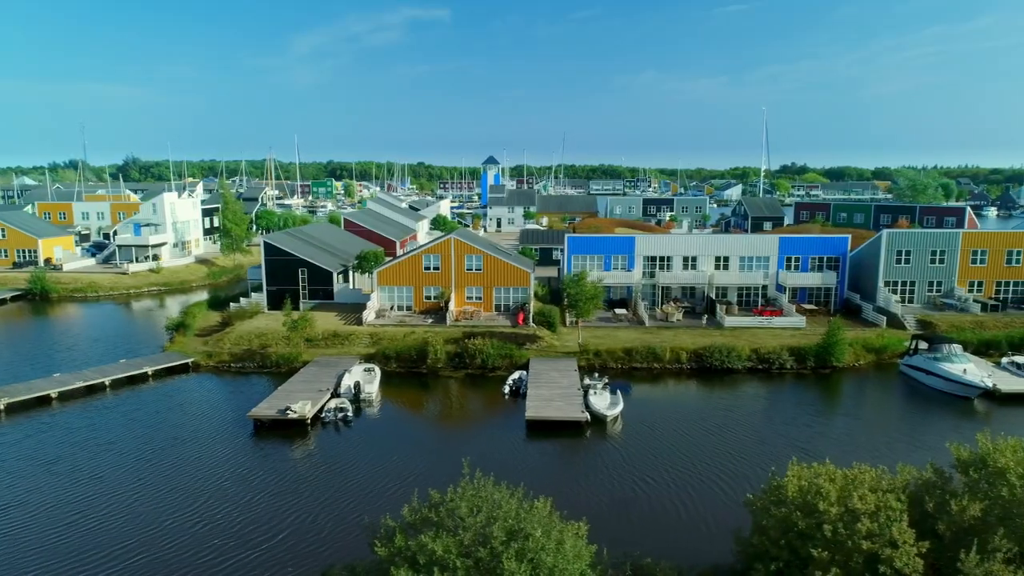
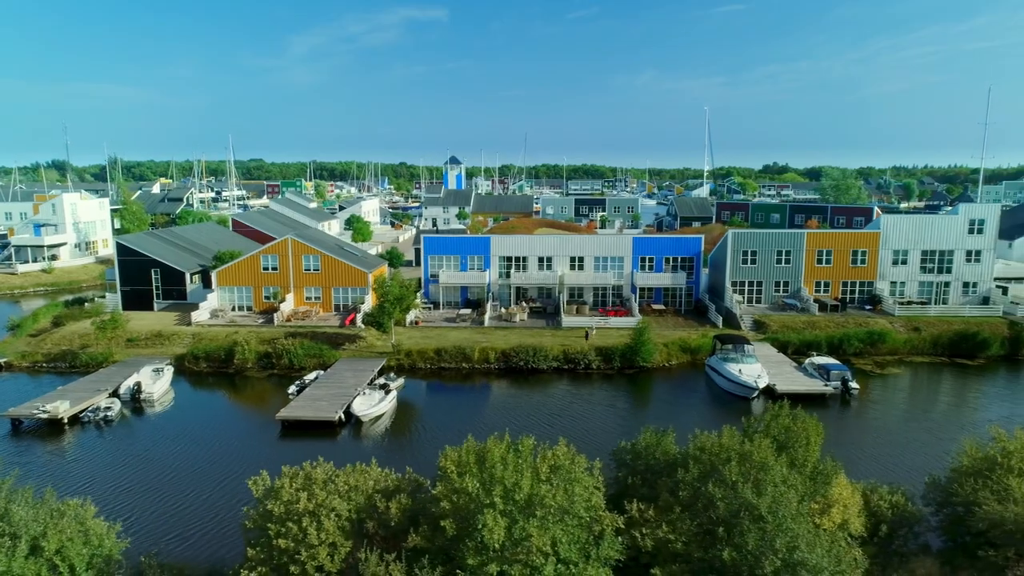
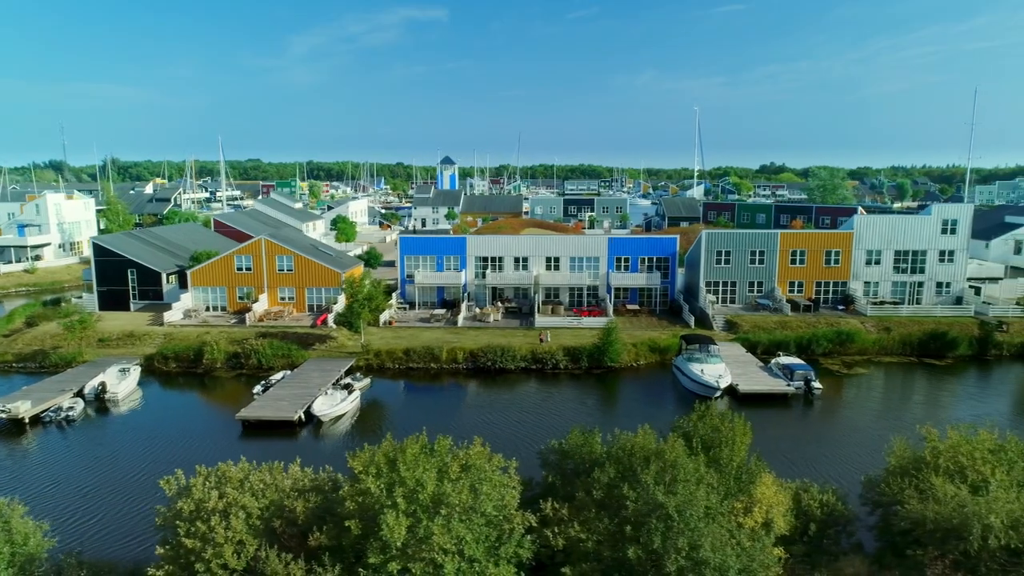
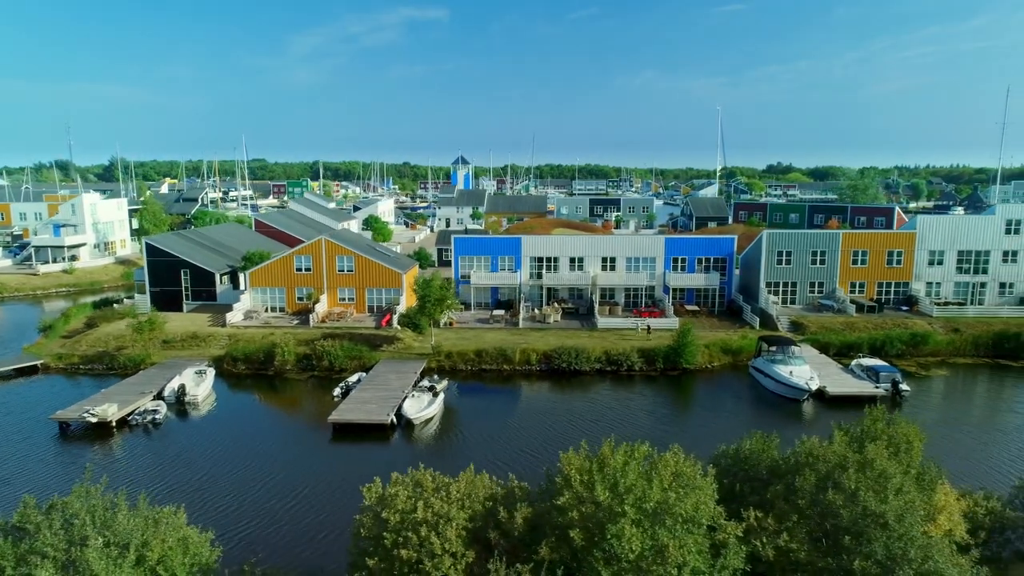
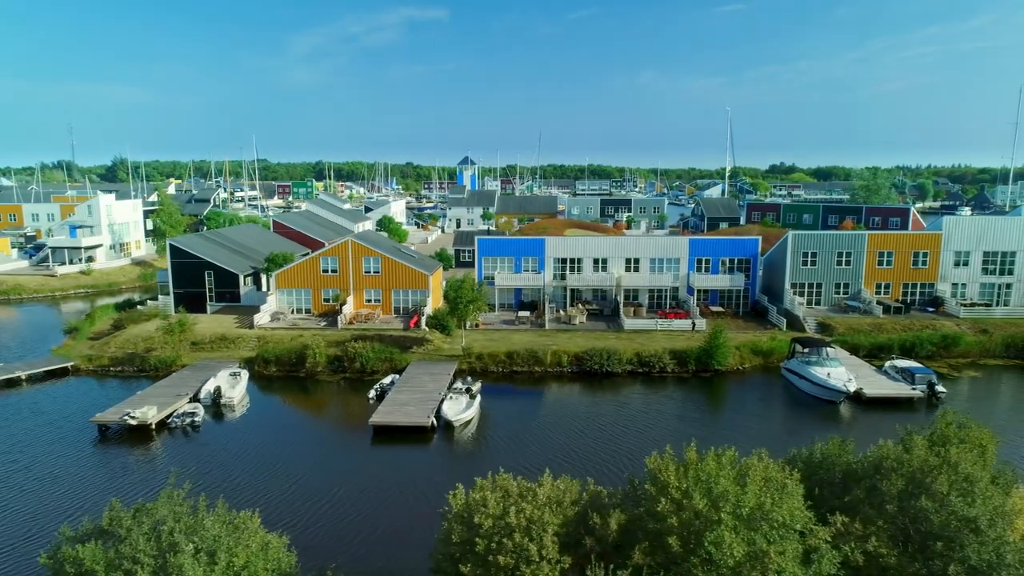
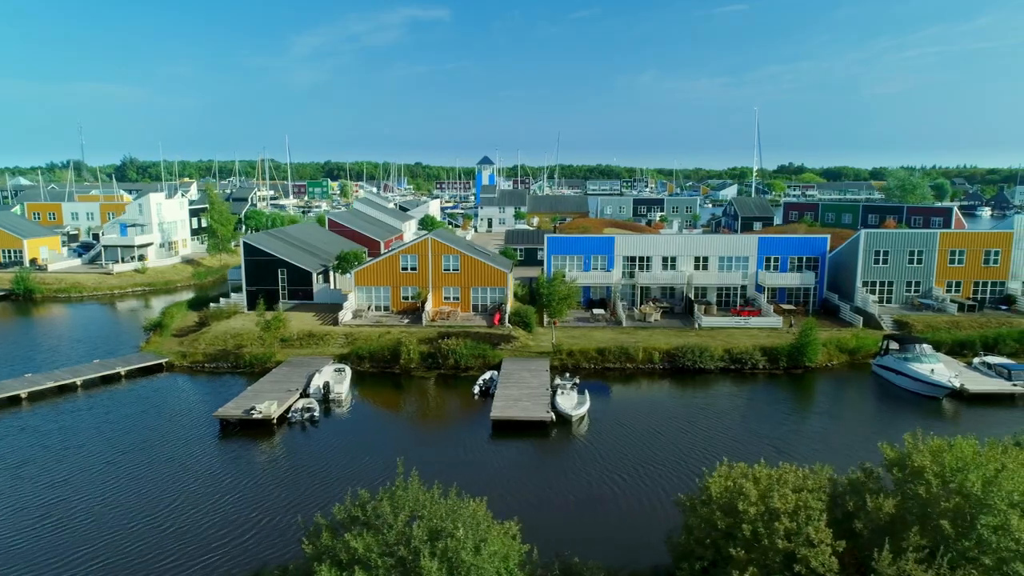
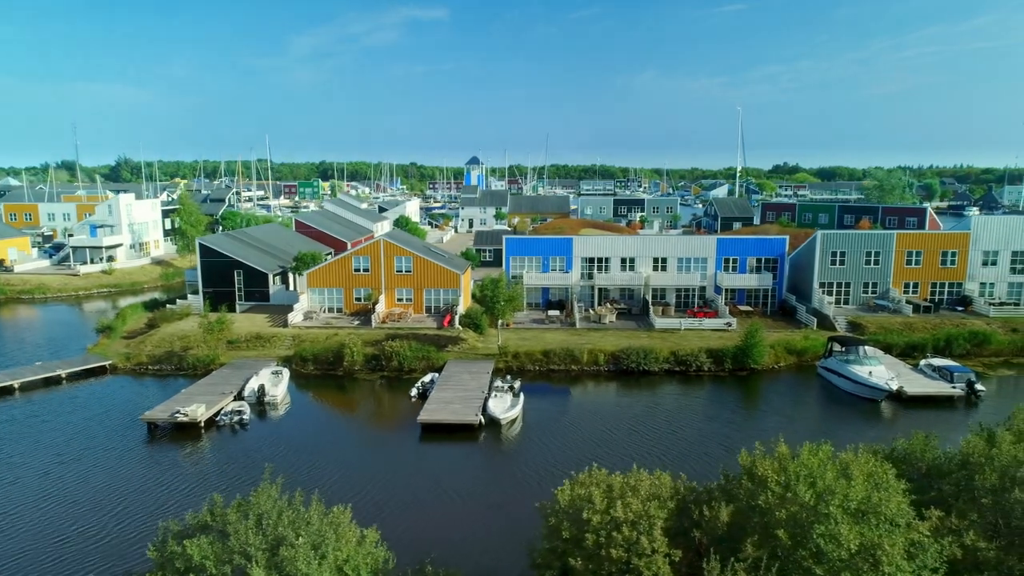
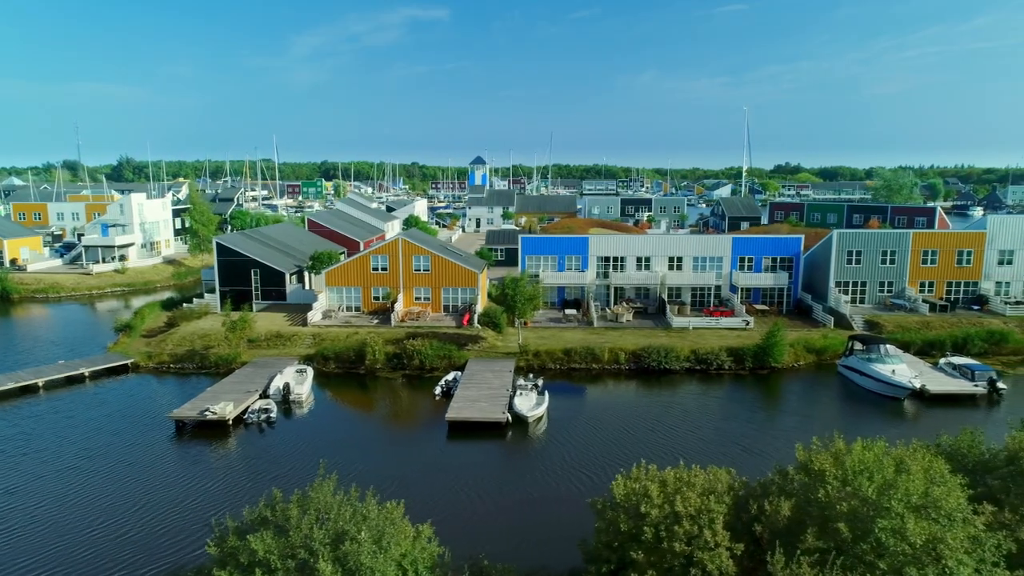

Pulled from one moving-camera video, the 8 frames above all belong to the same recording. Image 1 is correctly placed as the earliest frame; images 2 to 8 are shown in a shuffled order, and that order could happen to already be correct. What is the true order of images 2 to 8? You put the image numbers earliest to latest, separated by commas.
6, 8, 7, 5, 4, 2, 3
